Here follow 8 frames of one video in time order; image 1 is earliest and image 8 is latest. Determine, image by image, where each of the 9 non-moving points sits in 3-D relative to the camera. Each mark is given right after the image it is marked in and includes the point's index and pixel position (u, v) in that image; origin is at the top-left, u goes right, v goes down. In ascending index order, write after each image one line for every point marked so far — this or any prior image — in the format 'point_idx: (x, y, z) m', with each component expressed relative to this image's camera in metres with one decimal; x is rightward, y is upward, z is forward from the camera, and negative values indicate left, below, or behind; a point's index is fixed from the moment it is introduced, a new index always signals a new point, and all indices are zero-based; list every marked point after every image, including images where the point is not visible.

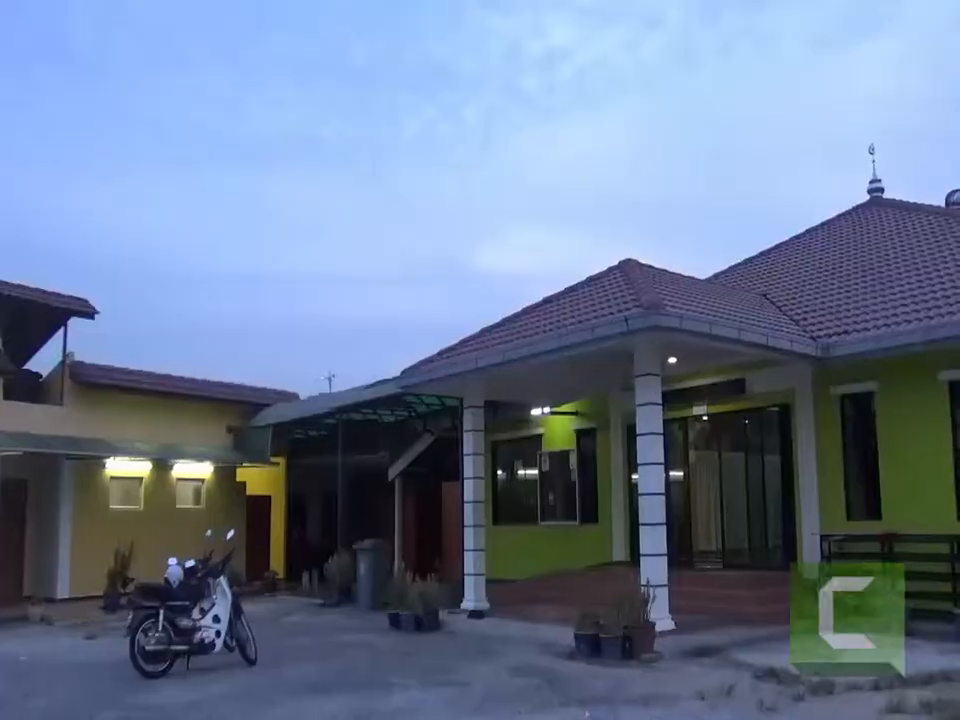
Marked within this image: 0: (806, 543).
0: (+6.0, -3.4, +15.8) m
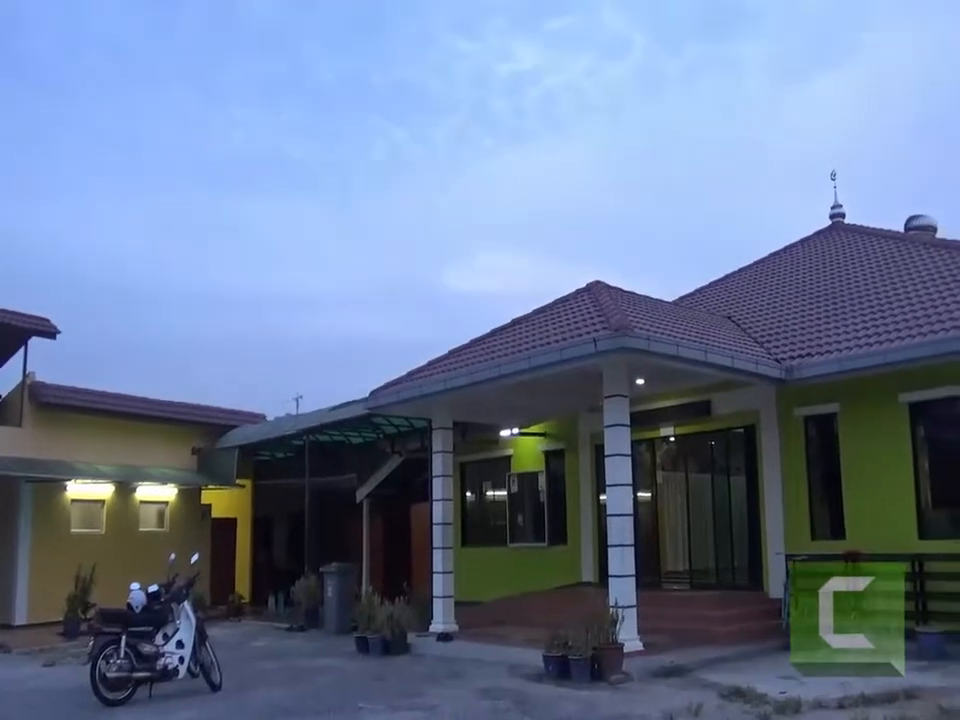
0: (+5.5, -3.8, +15.8) m
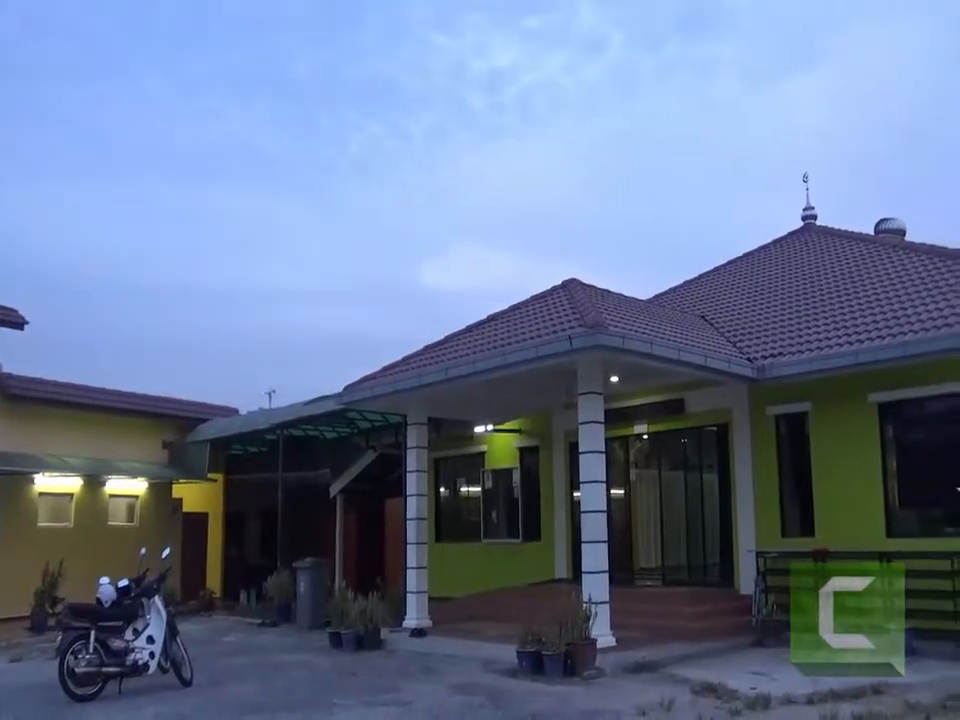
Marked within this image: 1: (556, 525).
0: (+5.0, -3.8, +16.0) m
1: (+1.5, -3.3, +16.9) m
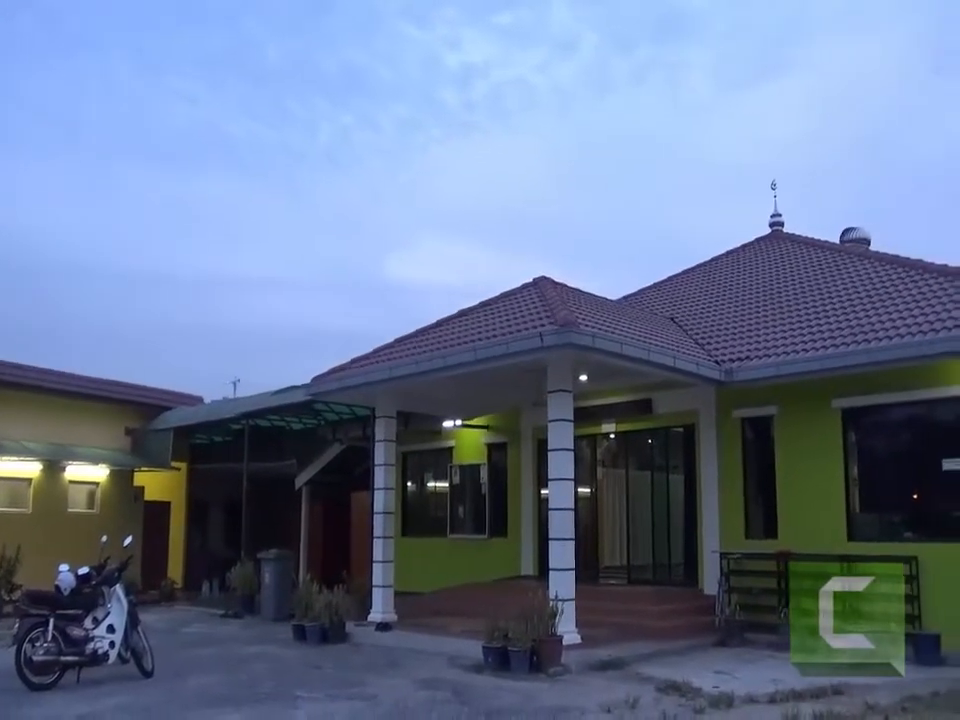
0: (+4.3, -3.8, +16.2) m
1: (+0.8, -3.2, +17.0) m
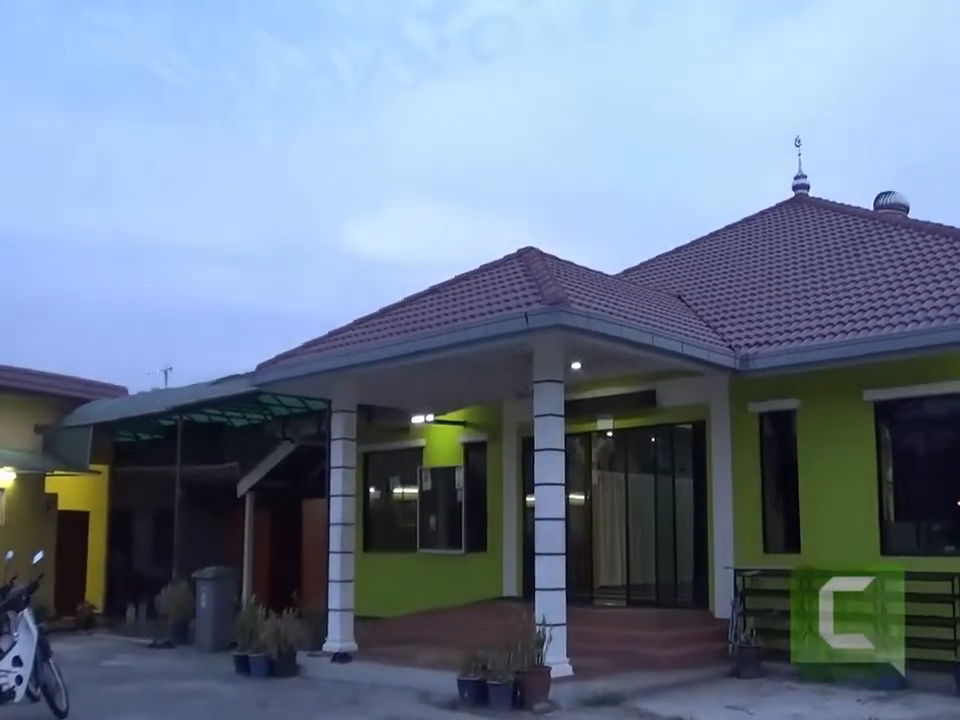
0: (+3.9, -3.6, +14.0) m
1: (+0.4, -3.0, +14.8) m
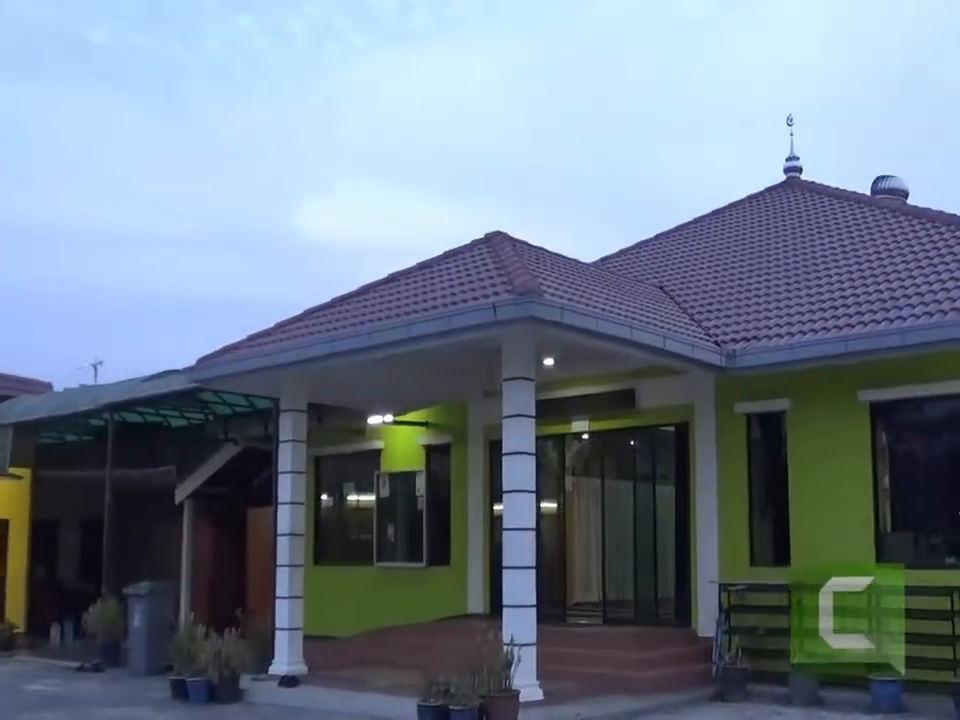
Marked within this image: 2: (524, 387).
0: (+3.4, -3.6, +13.0) m
1: (-0.1, -2.9, +13.7) m
2: (+0.5, -0.3, +10.9) m
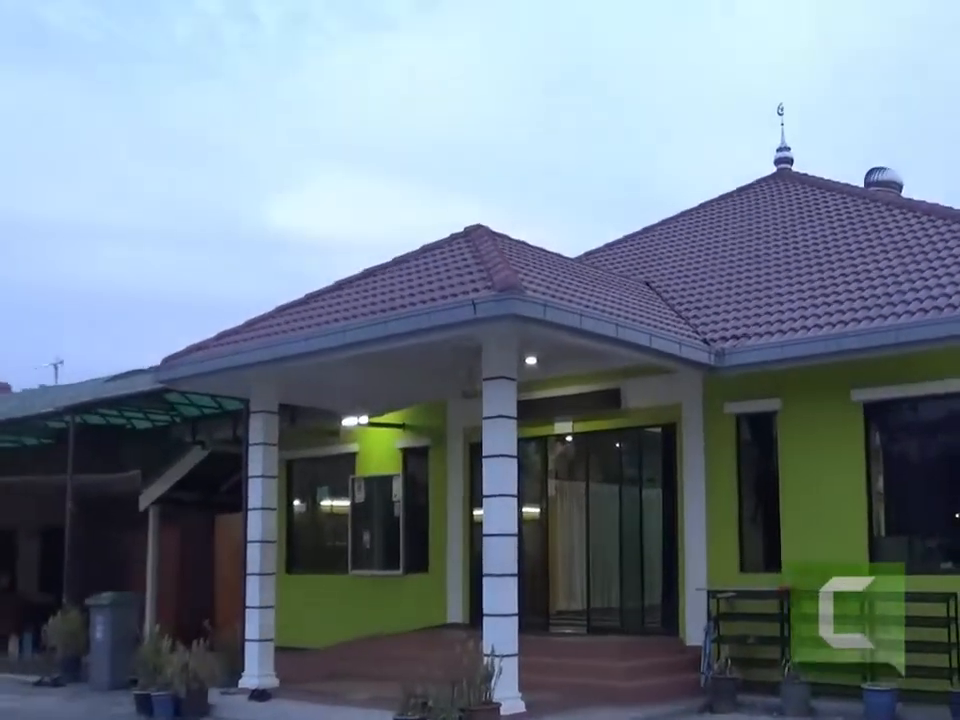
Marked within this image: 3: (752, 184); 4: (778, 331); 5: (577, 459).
0: (+3.1, -3.5, +12.6) m
1: (-0.4, -2.9, +13.3) m
2: (+0.3, -0.3, +10.4) m
3: (+5.4, +3.3, +16.8) m
4: (+4.0, +0.4, +11.5) m
5: (+1.6, -1.6, +14.0) m
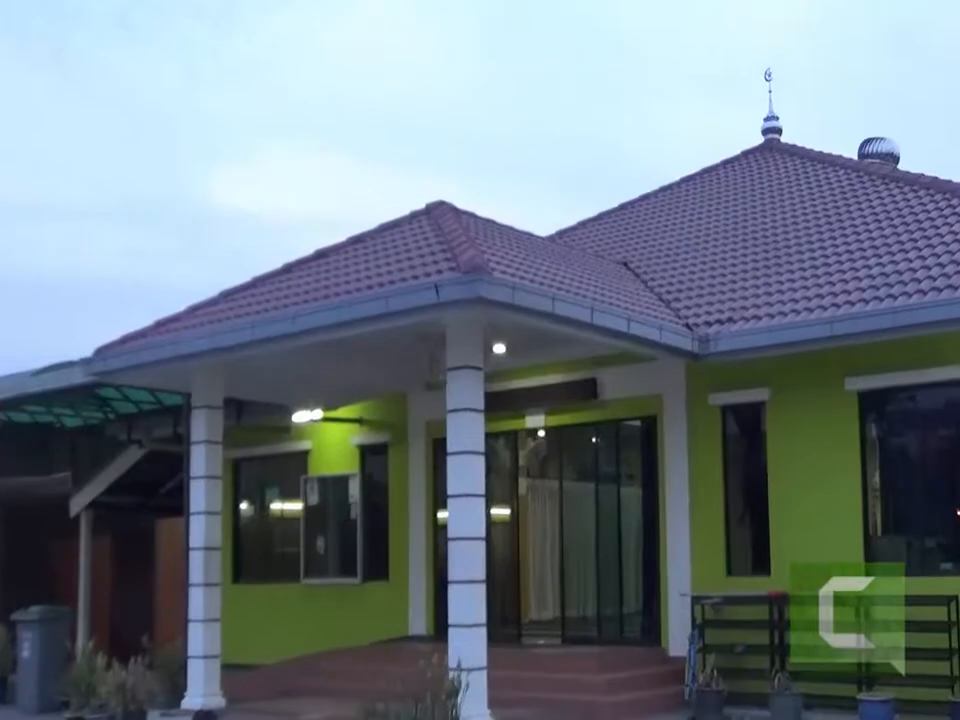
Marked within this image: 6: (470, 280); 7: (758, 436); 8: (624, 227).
0: (+2.7, -3.4, +11.8) m
1: (-0.9, -2.8, +12.4) m
2: (-0.1, -0.2, +9.5) m
3: (+4.8, +3.5, +16.0) m
4: (+3.6, +0.5, +10.6) m
5: (+1.2, -1.5, +13.2) m
6: (-0.2, +0.8, +8.4) m
7: (+3.7, -1.0, +11.5) m
8: (+2.6, +2.1, +14.9) m
